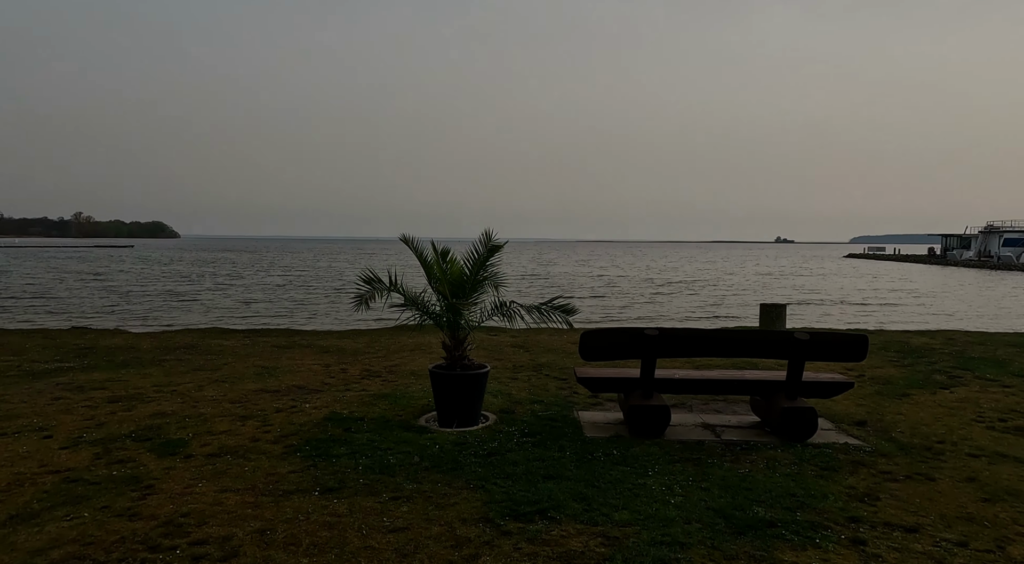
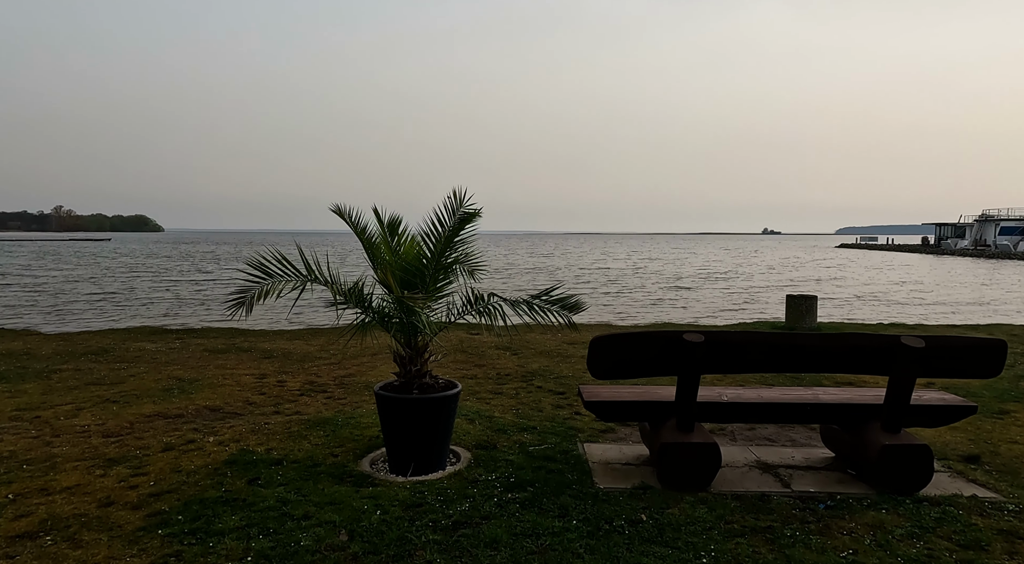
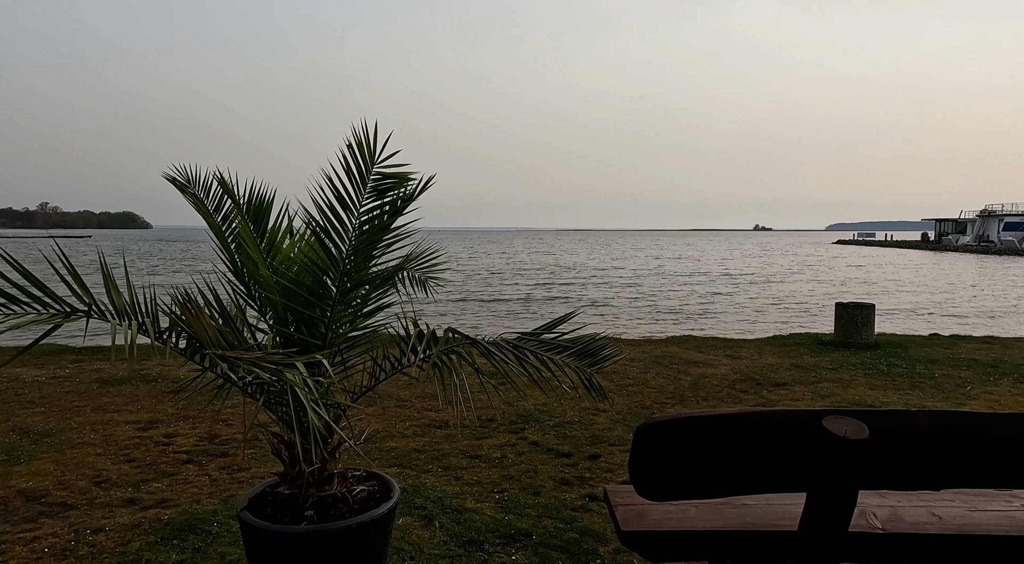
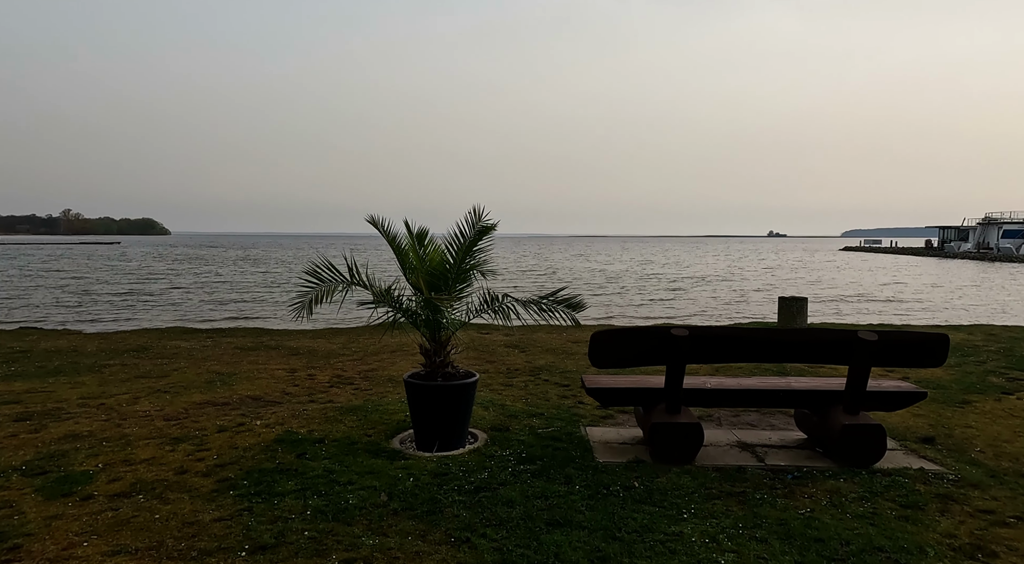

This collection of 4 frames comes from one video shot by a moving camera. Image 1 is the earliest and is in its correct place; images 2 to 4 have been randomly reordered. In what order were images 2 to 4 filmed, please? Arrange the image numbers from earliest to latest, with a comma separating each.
4, 2, 3
